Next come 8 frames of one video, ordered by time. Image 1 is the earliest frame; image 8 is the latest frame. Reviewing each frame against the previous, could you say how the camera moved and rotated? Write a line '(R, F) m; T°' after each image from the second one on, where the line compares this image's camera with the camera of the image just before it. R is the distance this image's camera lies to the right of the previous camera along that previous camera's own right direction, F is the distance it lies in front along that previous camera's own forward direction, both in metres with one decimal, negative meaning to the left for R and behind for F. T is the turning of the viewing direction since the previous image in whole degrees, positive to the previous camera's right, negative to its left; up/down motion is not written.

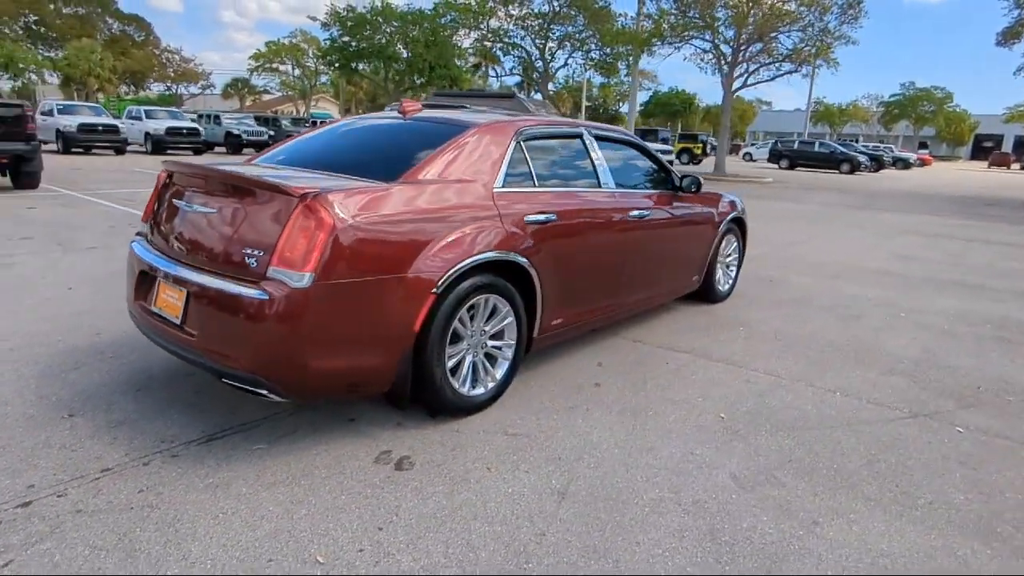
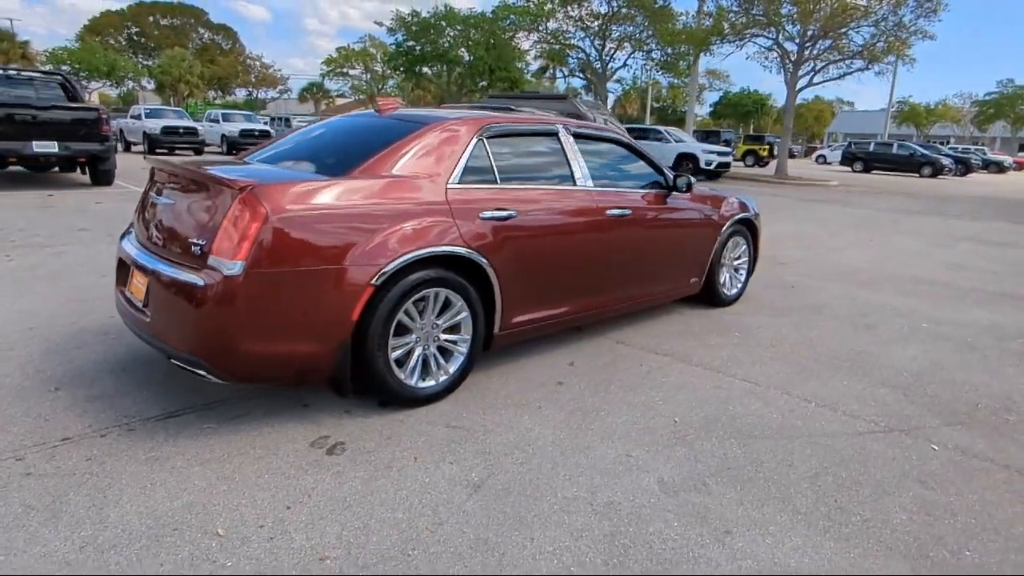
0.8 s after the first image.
(+0.8, 0.0) m; -6°
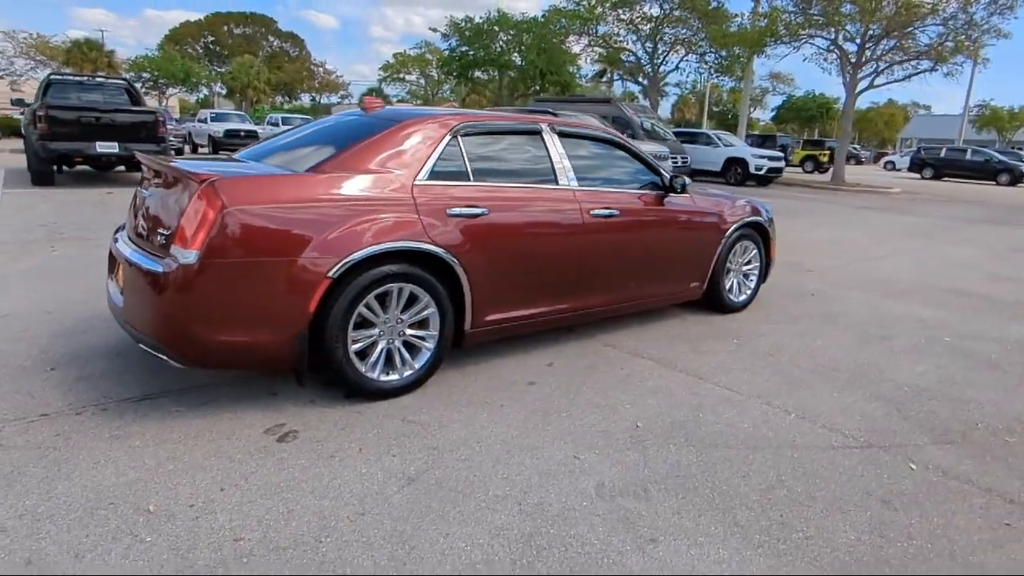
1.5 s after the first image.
(+0.6, 0.0) m; -5°
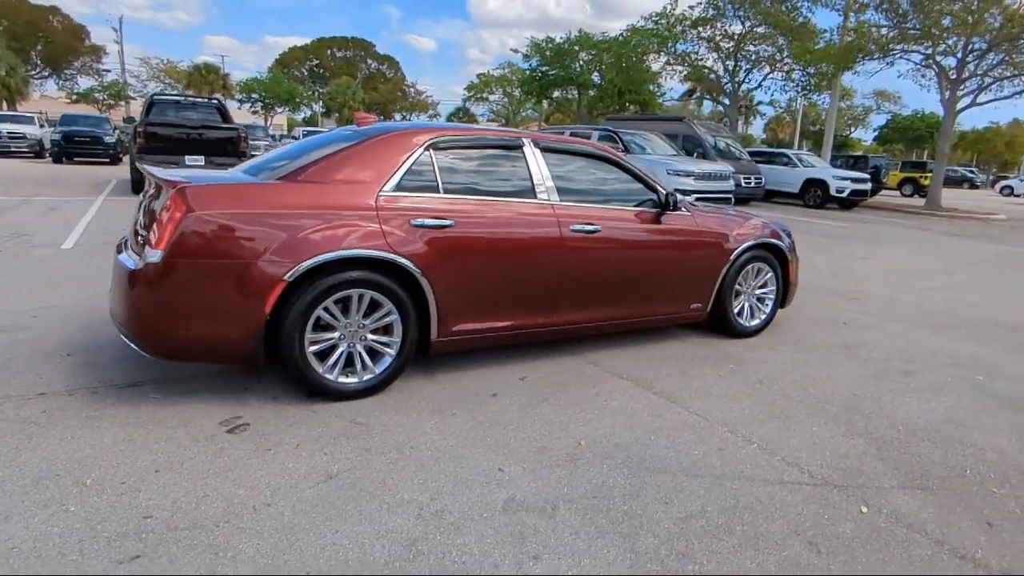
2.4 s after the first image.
(+0.9, 0.0) m; -8°
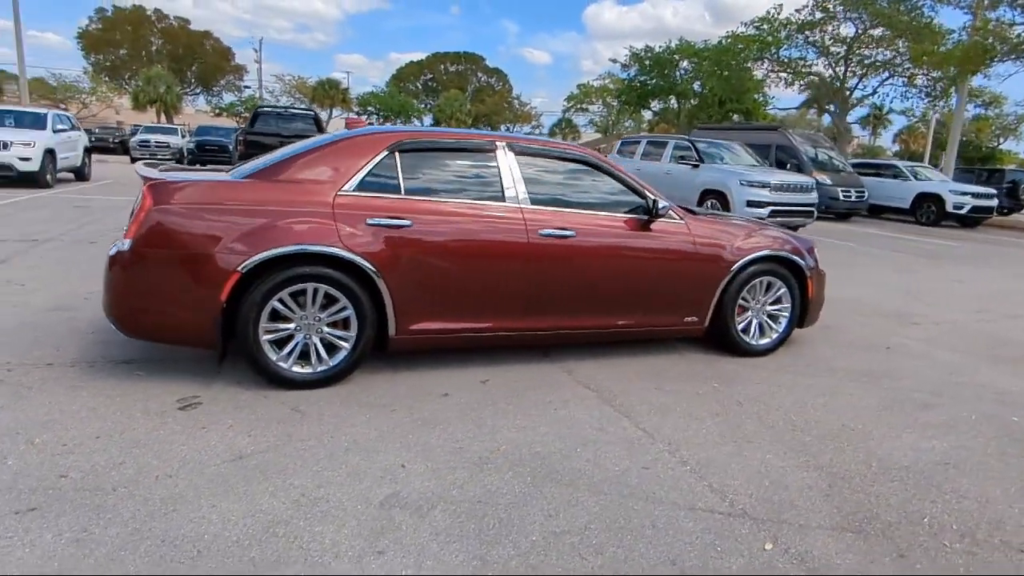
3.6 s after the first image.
(+1.1, +0.1) m; -10°
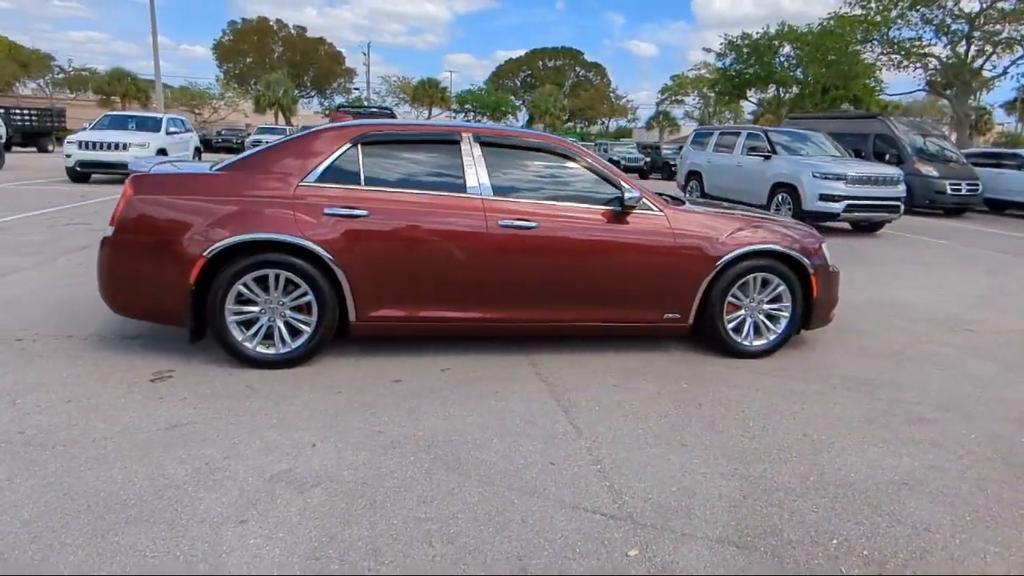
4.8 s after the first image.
(+1.1, +0.1) m; -9°
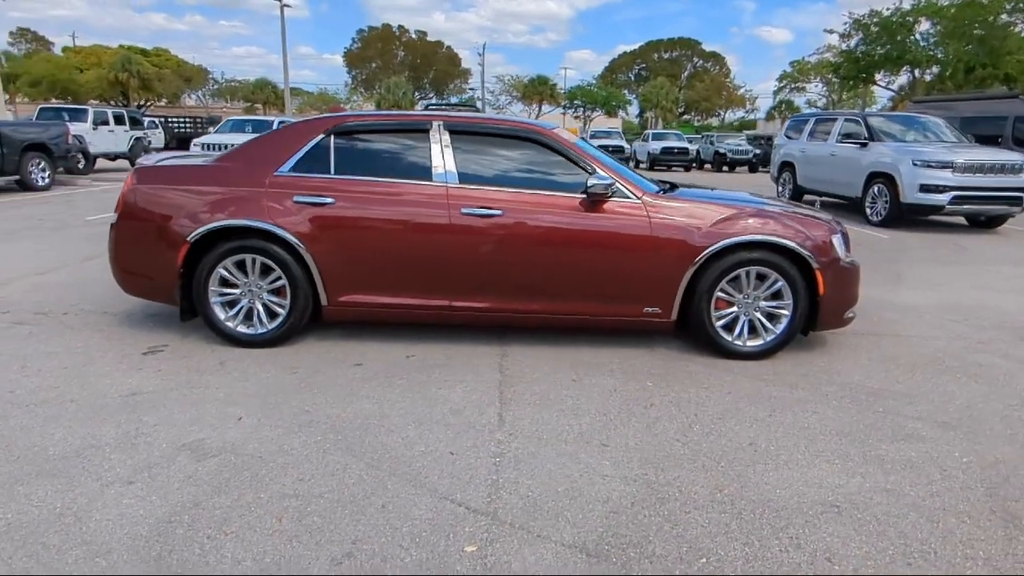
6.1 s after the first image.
(+1.2, +0.2) m; -11°
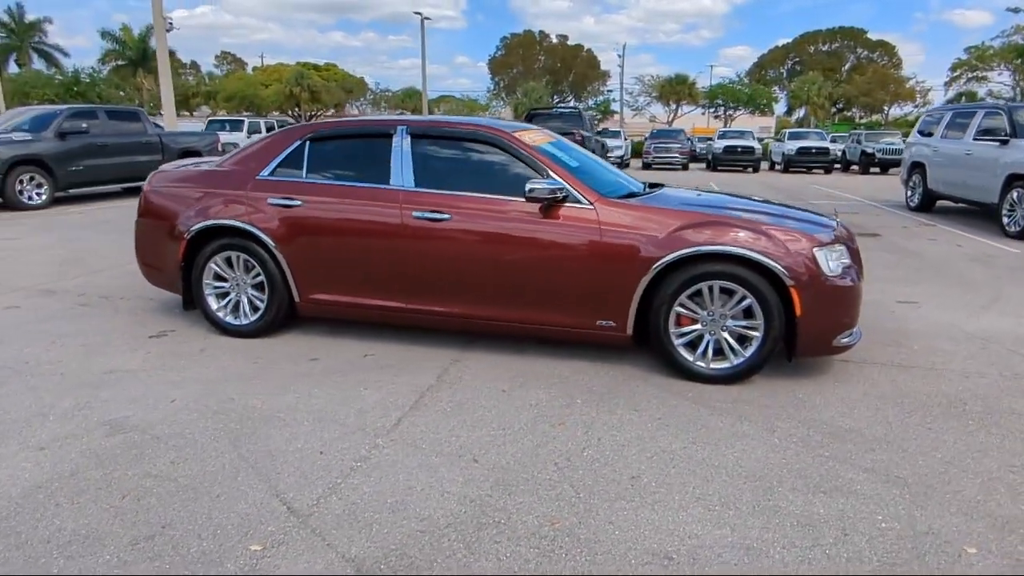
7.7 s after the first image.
(+1.5, +0.3) m; -13°
